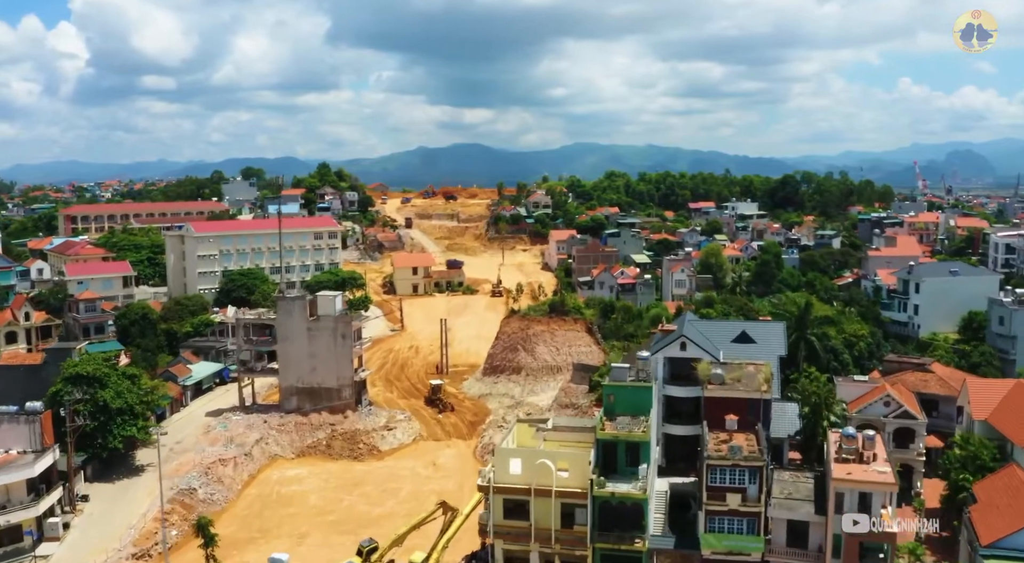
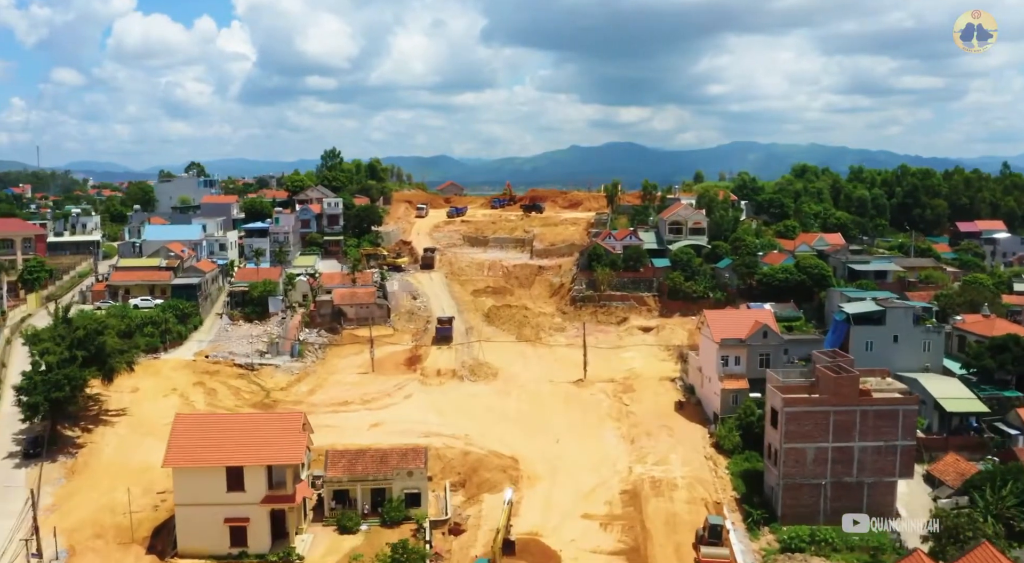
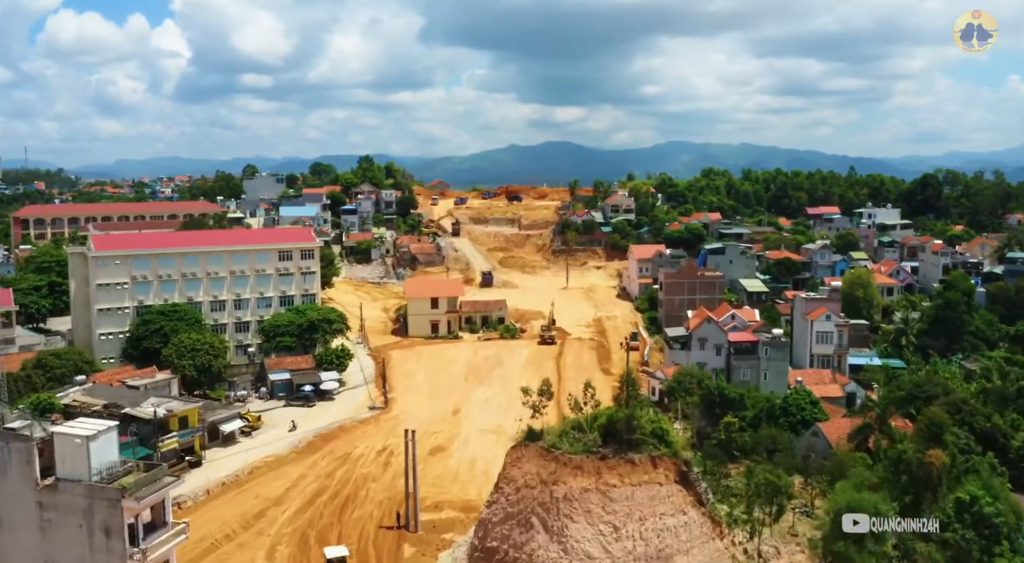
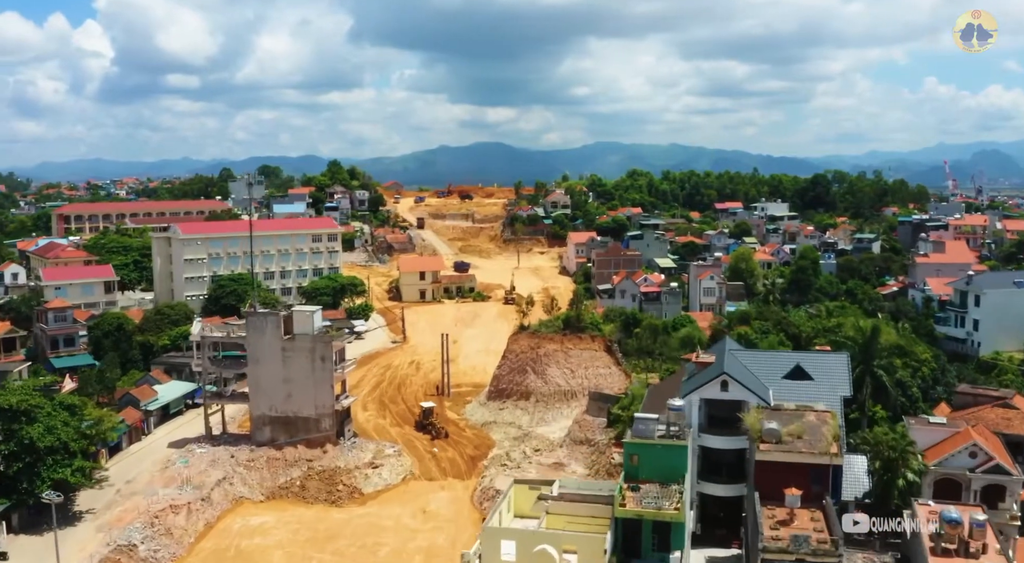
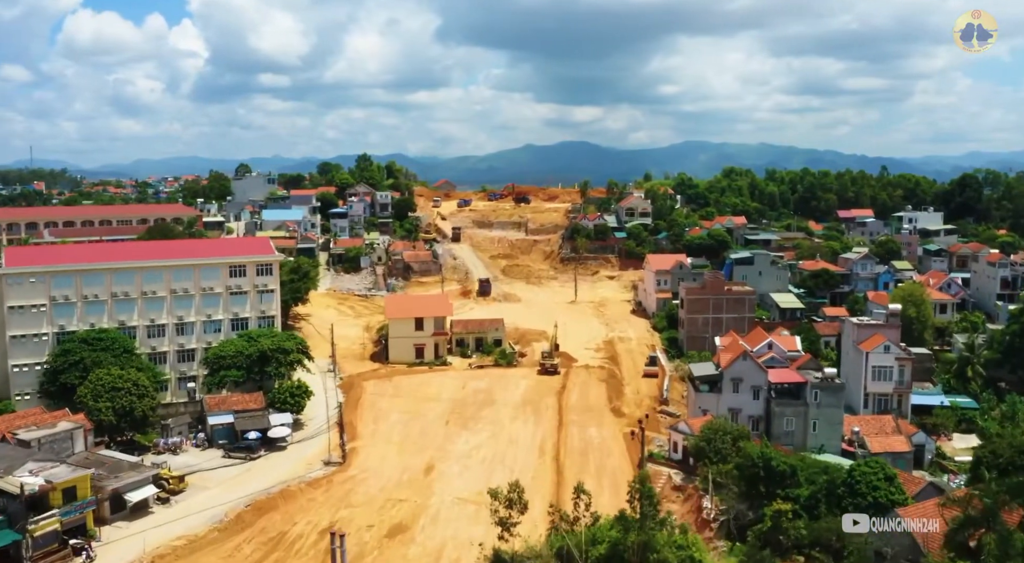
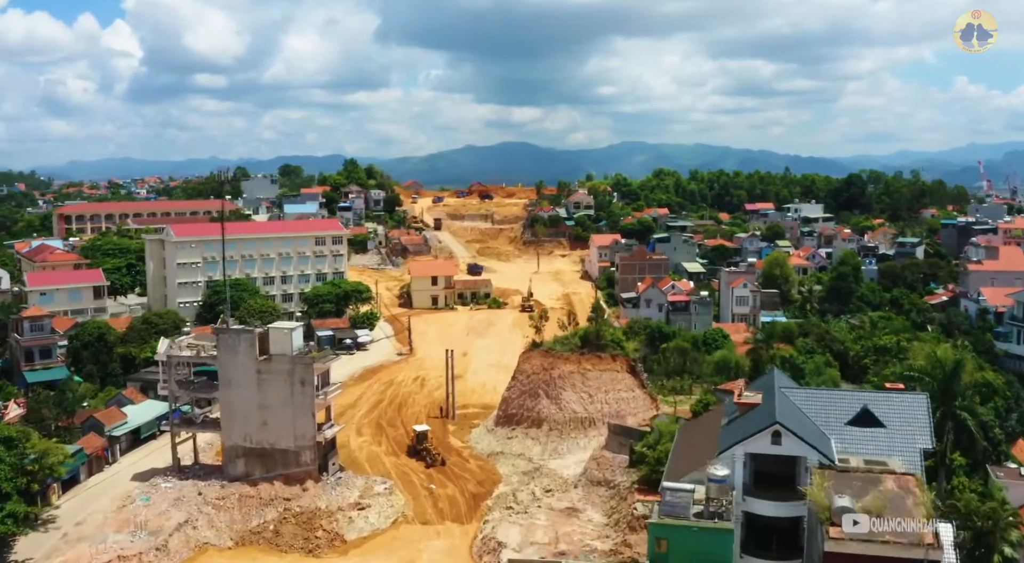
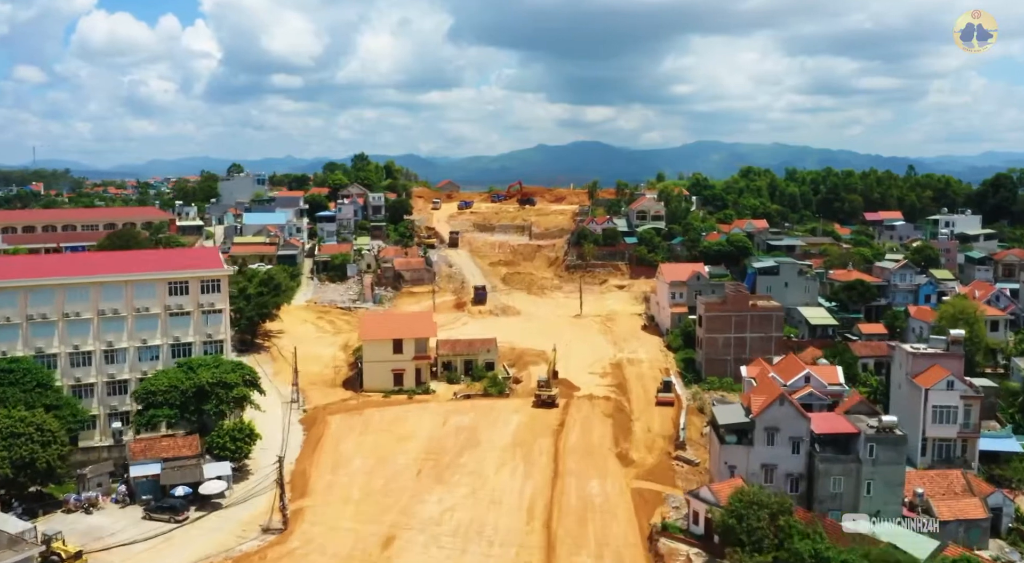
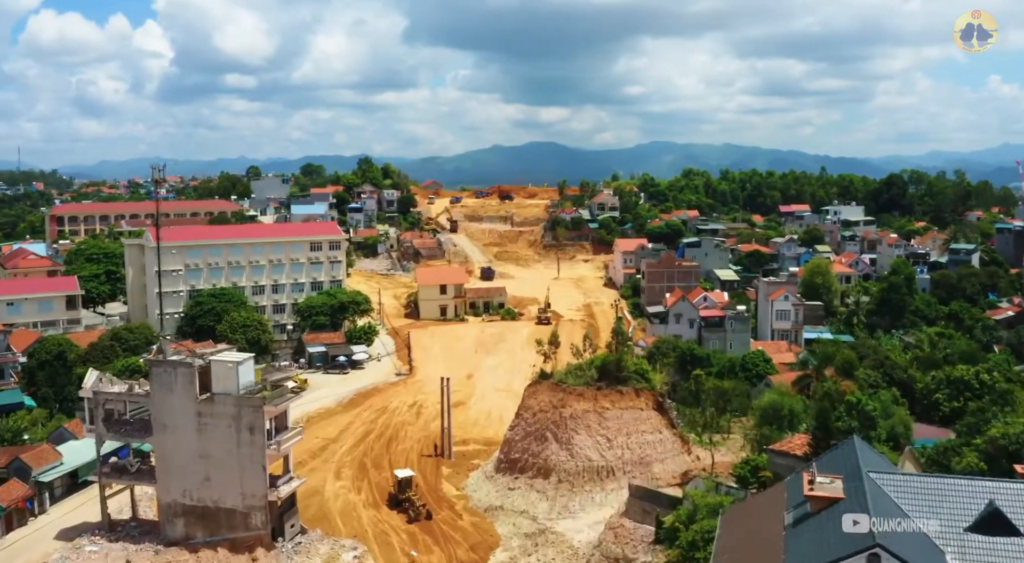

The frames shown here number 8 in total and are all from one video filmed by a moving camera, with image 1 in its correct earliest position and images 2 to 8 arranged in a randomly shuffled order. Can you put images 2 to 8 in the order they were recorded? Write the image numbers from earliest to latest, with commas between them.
4, 6, 8, 3, 5, 7, 2
